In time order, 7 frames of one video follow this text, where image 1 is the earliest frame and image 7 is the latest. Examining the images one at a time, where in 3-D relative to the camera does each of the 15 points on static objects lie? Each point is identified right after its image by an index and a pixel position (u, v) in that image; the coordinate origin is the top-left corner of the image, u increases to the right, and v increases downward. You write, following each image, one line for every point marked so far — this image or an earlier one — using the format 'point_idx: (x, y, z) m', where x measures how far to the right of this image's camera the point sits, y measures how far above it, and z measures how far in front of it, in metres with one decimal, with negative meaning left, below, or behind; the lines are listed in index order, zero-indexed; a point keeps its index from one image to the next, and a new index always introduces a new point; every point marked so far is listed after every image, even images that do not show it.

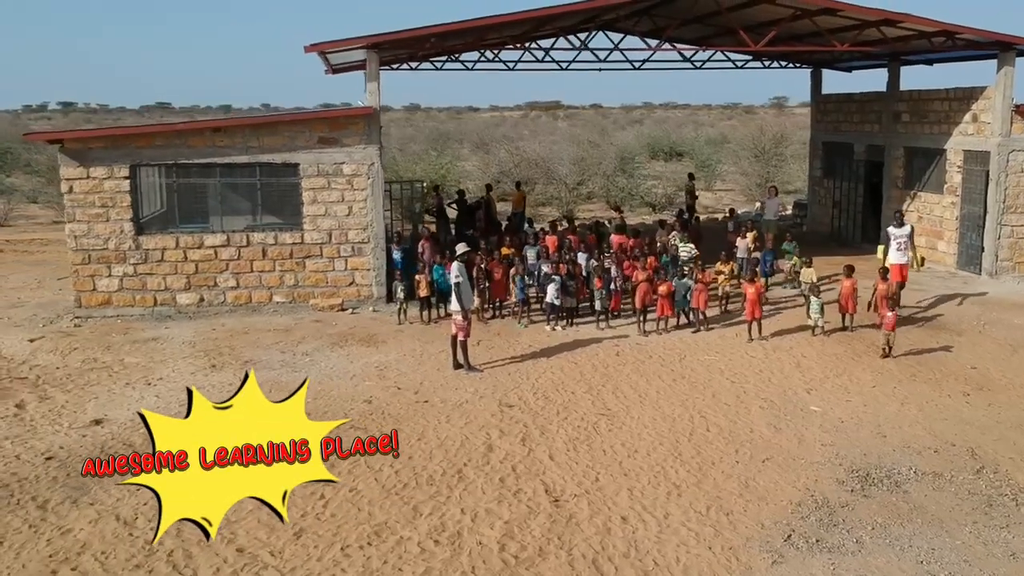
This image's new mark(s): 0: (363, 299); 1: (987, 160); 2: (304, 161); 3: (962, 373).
0: (-2.2, -0.2, +14.5) m
1: (+7.6, +2.0, +15.9) m
2: (-2.9, +1.8, +14.0) m
3: (+4.9, -0.9, +10.8) m
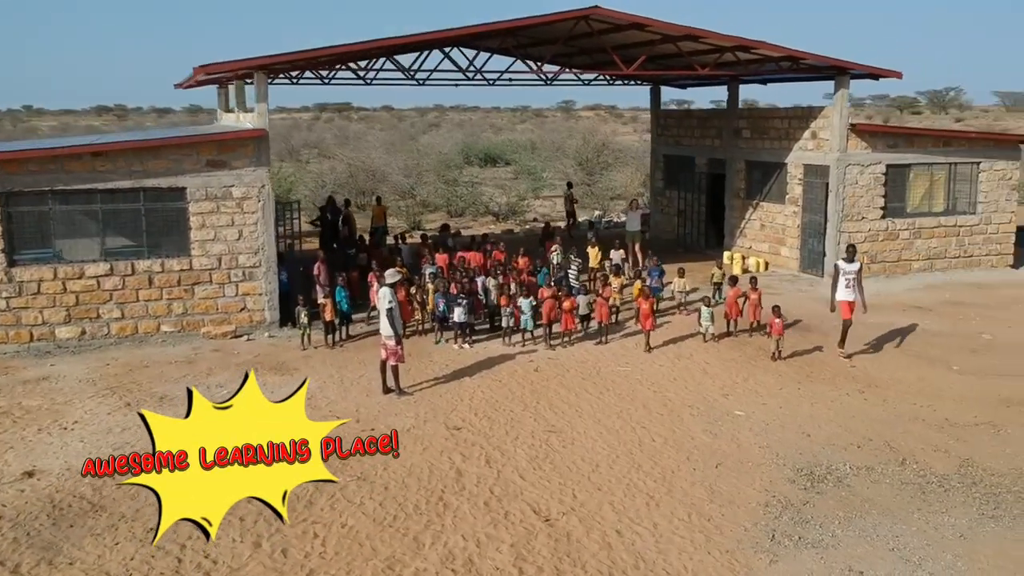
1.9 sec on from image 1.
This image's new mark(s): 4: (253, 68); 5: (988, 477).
0: (-3.6, -0.5, +14.1) m
1: (+5.5, +2.0, +17.6) m
2: (-4.4, +1.4, +13.6) m
3: (+4.0, -1.0, +12.0) m
4: (-3.6, +3.0, +13.9) m
5: (+4.1, -1.6, +8.6) m
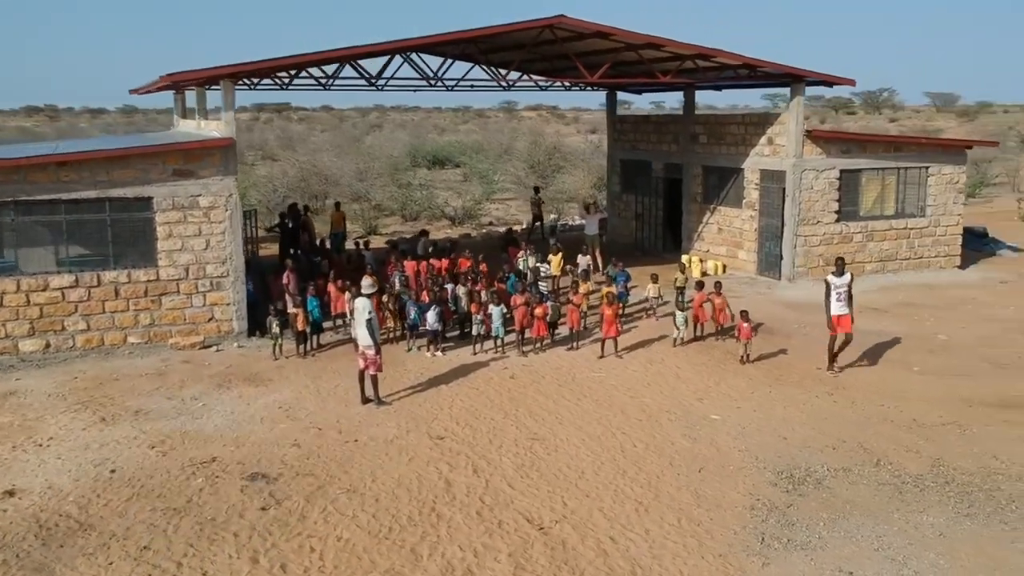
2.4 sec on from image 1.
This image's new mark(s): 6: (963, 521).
0: (-4.1, -0.6, +14.0) m
1: (+4.9, +2.0, +18.0) m
2: (-4.8, +1.3, +13.4) m
3: (+3.7, -1.1, +12.4) m
4: (-4.0, +2.9, +13.8) m
5: (+4.0, -1.7, +8.9) m
6: (+3.6, -1.9, +7.9) m
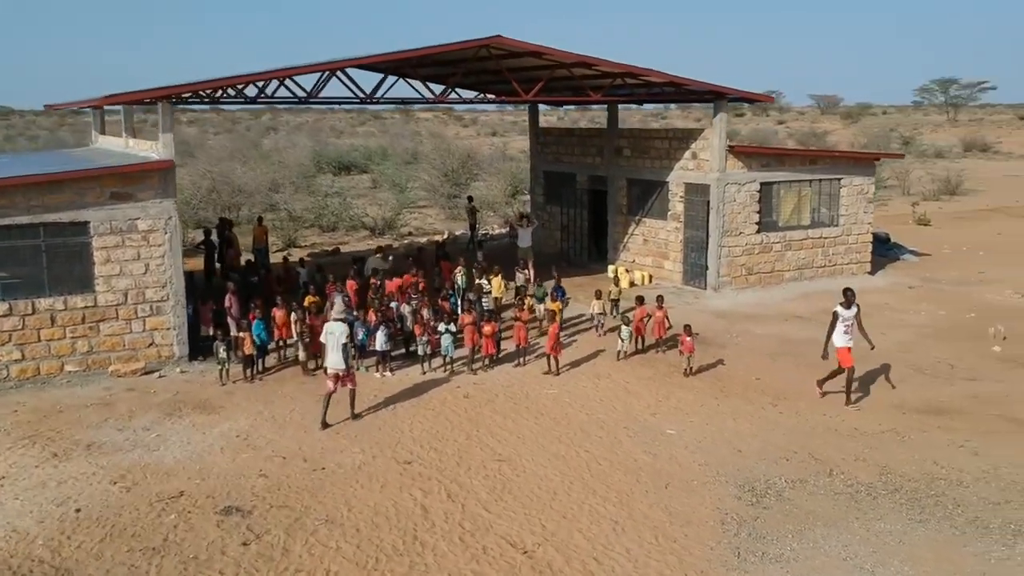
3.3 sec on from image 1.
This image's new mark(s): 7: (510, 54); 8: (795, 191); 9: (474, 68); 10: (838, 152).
0: (-4.8, -1.0, +13.8) m
1: (+3.6, +1.8, +18.6) m
2: (-5.5, +0.9, +13.1) m
3: (+3.1, -1.3, +12.9) m
4: (-4.8, +2.6, +13.5) m
5: (+3.8, -1.9, +9.5) m
6: (+3.5, -2.0, +8.5) m
7: (0.0, +3.8, +16.1) m
8: (+5.5, +1.9, +19.4) m
9: (-0.6, +3.8, +17.0) m
10: (+6.4, +2.6, +19.5) m
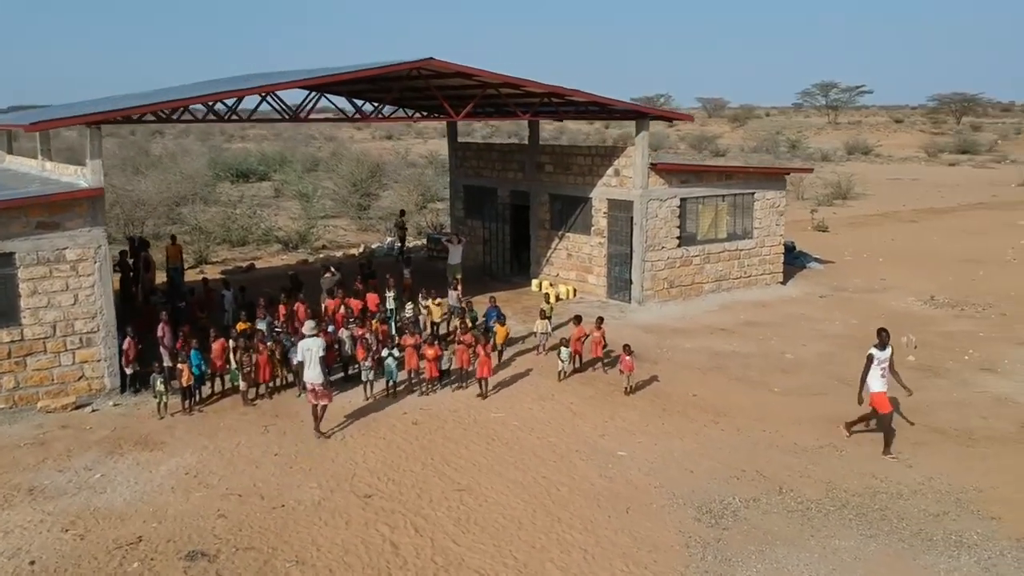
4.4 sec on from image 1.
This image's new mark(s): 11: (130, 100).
0: (-5.6, -1.4, +13.3) m
1: (+2.3, +1.5, +19.0) m
2: (-6.2, +0.5, +12.6) m
3: (+2.4, -1.5, +13.3) m
4: (-5.6, +2.2, +13.1) m
5: (+3.4, -2.1, +10.0) m
6: (+3.2, -2.3, +9.0) m
7: (-1.2, +3.4, +16.1) m
8: (+4.0, +1.7, +20.0) m
9: (-1.9, +3.4, +17.0) m
10: (+4.9, +2.4, +20.2) m
11: (-6.3, +3.1, +16.4) m
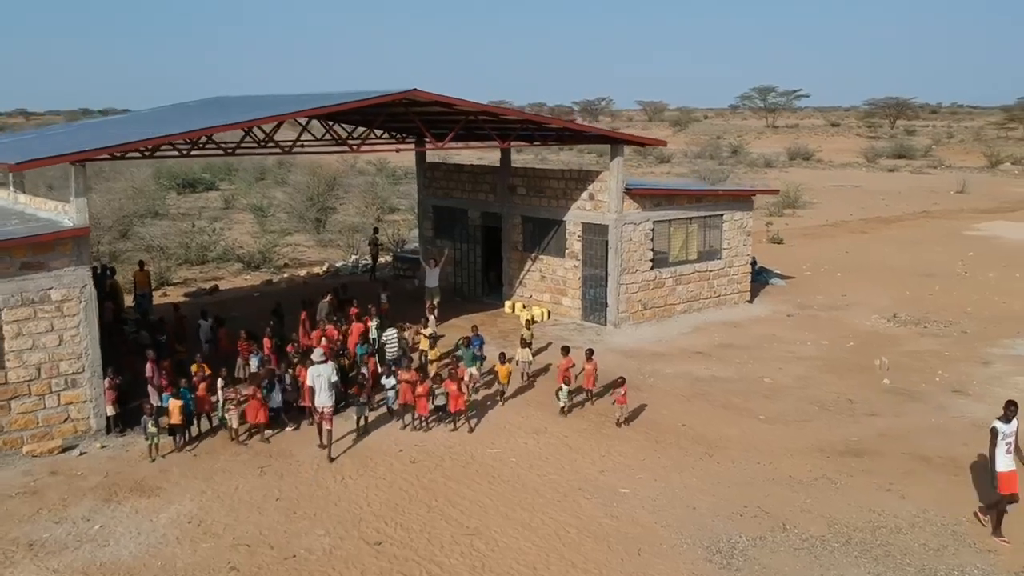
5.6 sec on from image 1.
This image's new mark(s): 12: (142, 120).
0: (-5.7, -1.9, +13.1) m
1: (+1.8, +1.1, +19.2) m
2: (-6.3, 0.0, +12.3) m
3: (+2.3, -2.0, +13.5) m
4: (-5.7, +1.6, +12.9) m
5: (+3.5, -2.5, +10.3) m
6: (+3.4, -2.7, +9.2) m
7: (-1.5, +3.0, +16.1) m
8: (+3.5, +1.2, +20.3) m
9: (-2.2, +2.9, +16.9) m
10: (+4.3, +2.0, +20.5) m
11: (-6.6, +2.5, +16.1) m
12: (-6.4, +2.9, +17.3) m
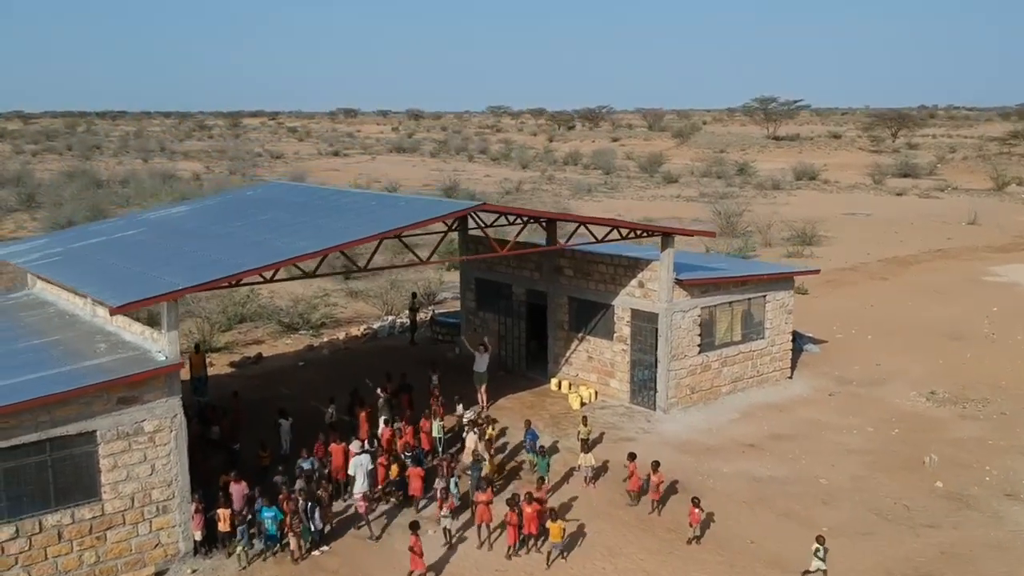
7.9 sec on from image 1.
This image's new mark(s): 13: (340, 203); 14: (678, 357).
0: (-4.6, -3.6, +13.4) m
1: (+2.8, -0.6, +19.6) m
2: (-5.2, -1.8, +12.7) m
3: (+3.4, -3.7, +13.9) m
4: (-4.7, -0.1, +13.2) m
5: (+4.6, -4.3, +10.7) m
6: (+4.5, -4.5, +9.7) m
7: (-0.4, +1.2, +16.5) m
8: (+4.5, -0.5, +20.7) m
9: (-1.2, +1.2, +17.3) m
10: (+5.3, +0.3, +20.9) m
11: (-5.5, +0.8, +16.5) m
12: (-5.4, +1.2, +17.6) m
13: (-3.1, +1.5, +17.8) m
14: (+3.3, -1.4, +19.7) m
